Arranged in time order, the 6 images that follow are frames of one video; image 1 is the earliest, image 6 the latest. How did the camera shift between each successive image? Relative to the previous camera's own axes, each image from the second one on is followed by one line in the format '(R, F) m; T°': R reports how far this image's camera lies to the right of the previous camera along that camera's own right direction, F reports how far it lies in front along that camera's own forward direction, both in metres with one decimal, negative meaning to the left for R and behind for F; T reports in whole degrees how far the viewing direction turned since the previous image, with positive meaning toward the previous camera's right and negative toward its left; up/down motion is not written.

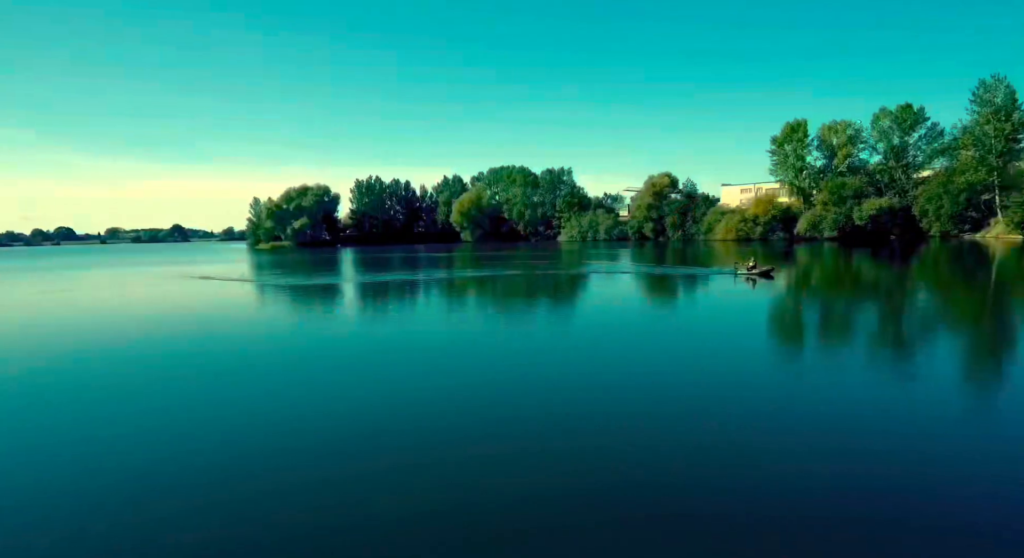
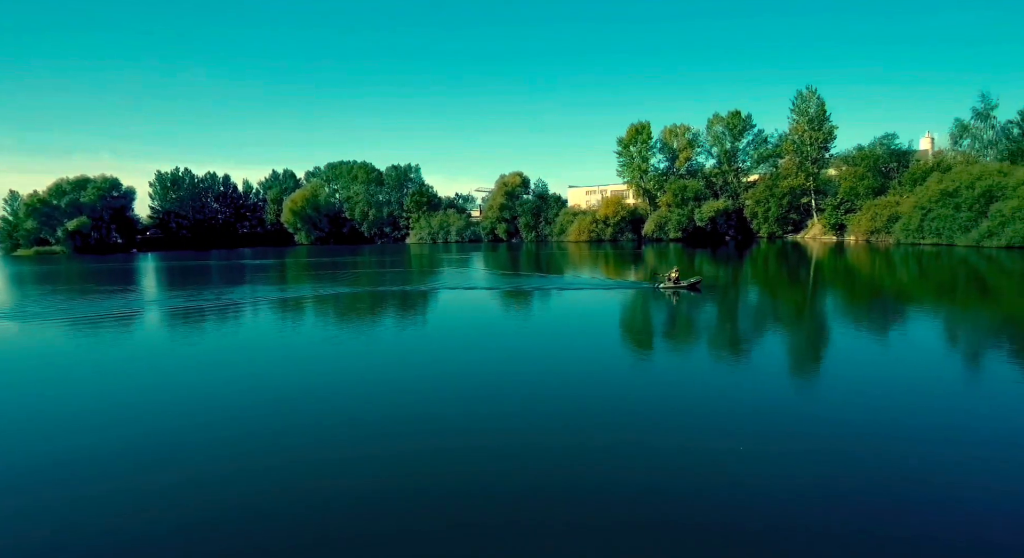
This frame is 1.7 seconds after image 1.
(0.0, +1.4) m; +13°
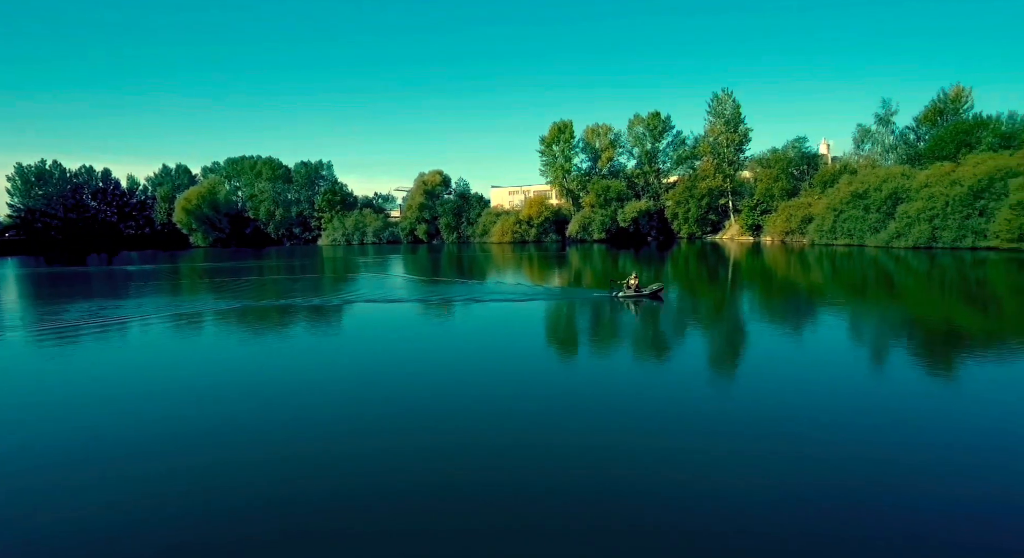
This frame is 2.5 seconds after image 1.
(0.0, +0.8) m; +6°
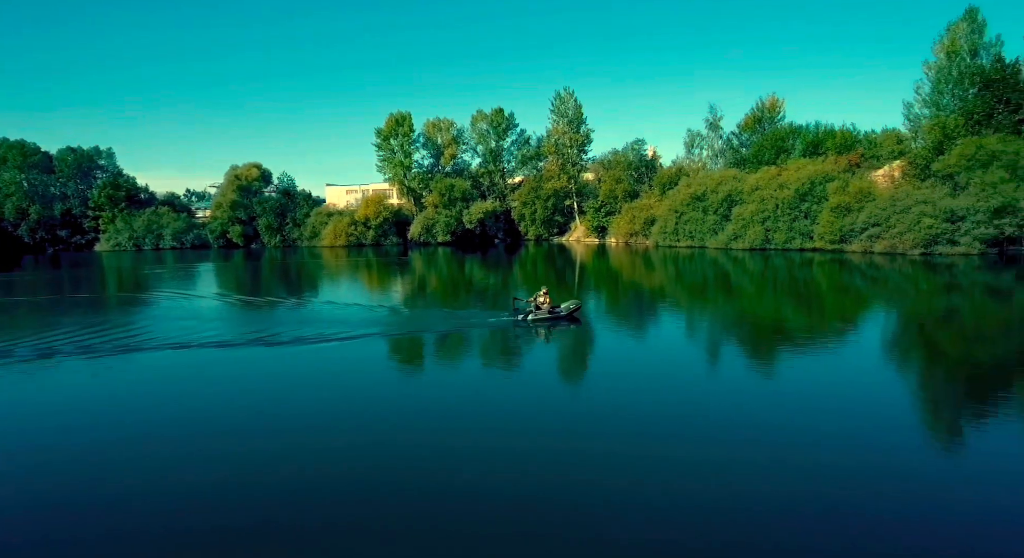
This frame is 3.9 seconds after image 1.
(+0.2, +1.8) m; +13°
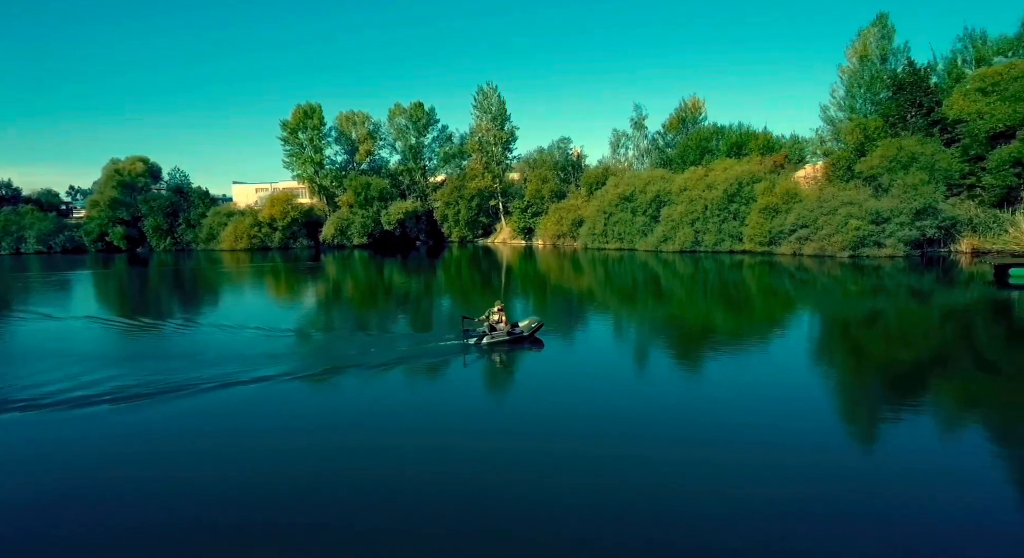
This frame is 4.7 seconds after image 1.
(+0.1, +1.4) m; +6°
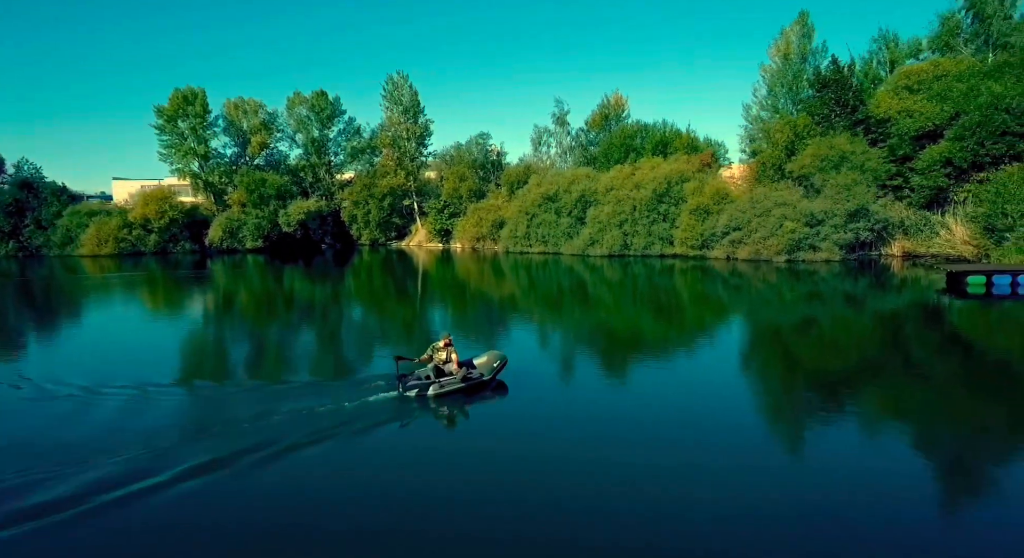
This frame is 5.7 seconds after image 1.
(+0.2, +2.2) m; +6°
